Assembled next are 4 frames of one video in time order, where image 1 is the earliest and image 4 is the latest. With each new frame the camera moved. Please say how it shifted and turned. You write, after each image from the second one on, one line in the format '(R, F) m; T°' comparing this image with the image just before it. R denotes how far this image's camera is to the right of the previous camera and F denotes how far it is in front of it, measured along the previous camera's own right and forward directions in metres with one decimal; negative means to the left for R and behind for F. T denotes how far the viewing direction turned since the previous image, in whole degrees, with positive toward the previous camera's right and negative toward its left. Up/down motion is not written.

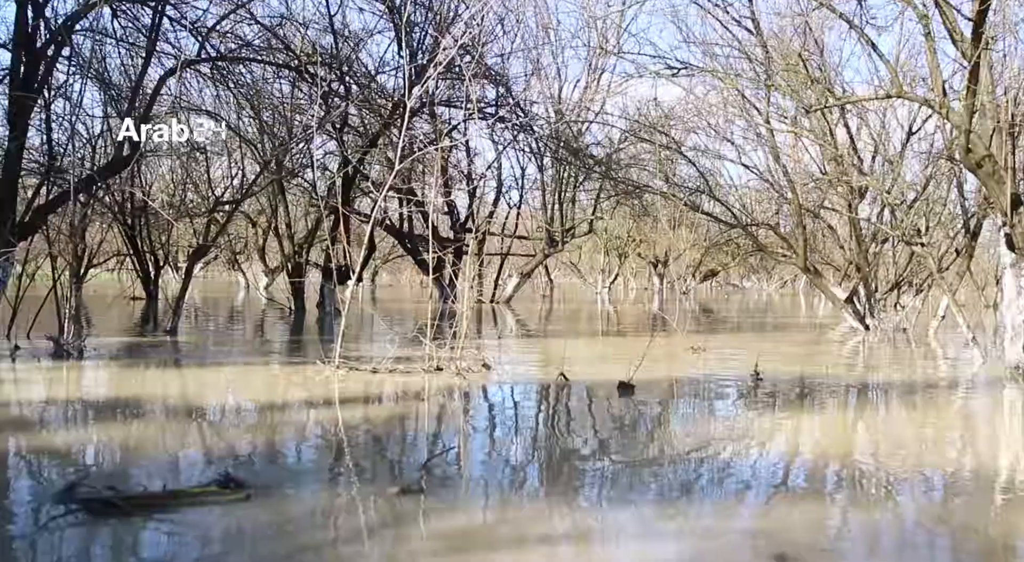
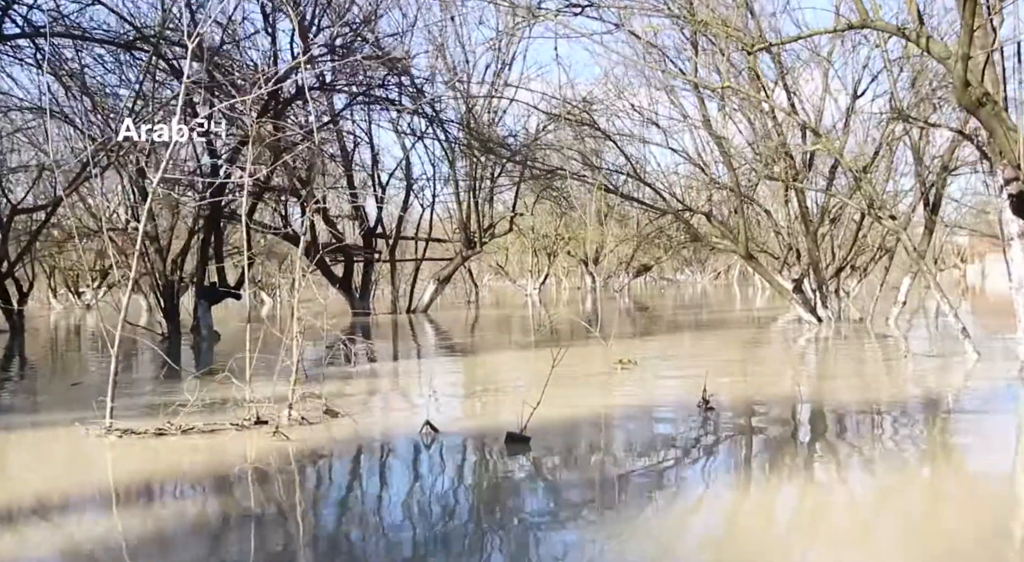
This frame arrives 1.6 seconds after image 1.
(+0.3, +1.7) m; +3°
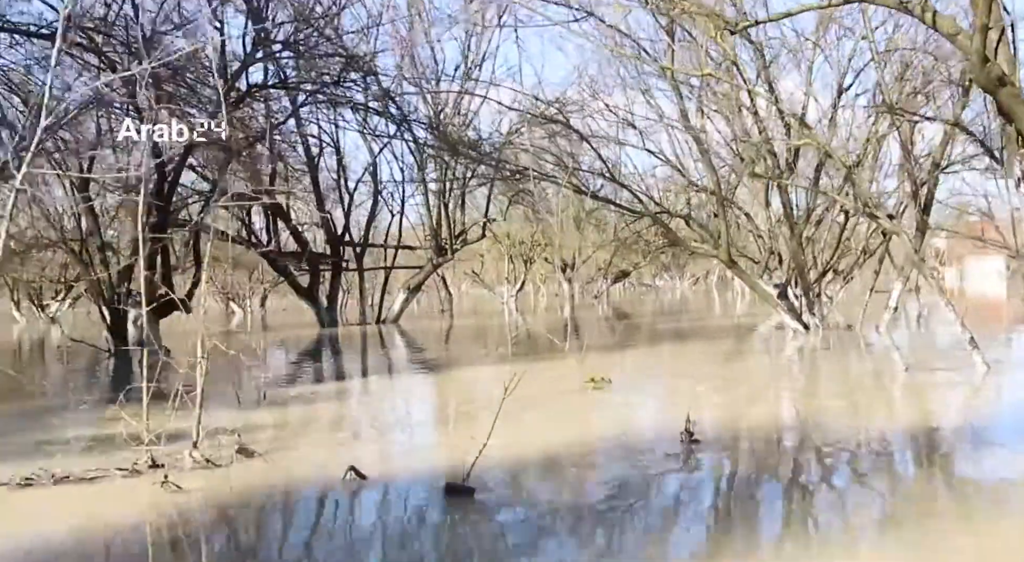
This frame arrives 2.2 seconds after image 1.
(+0.1, +0.7) m; +1°
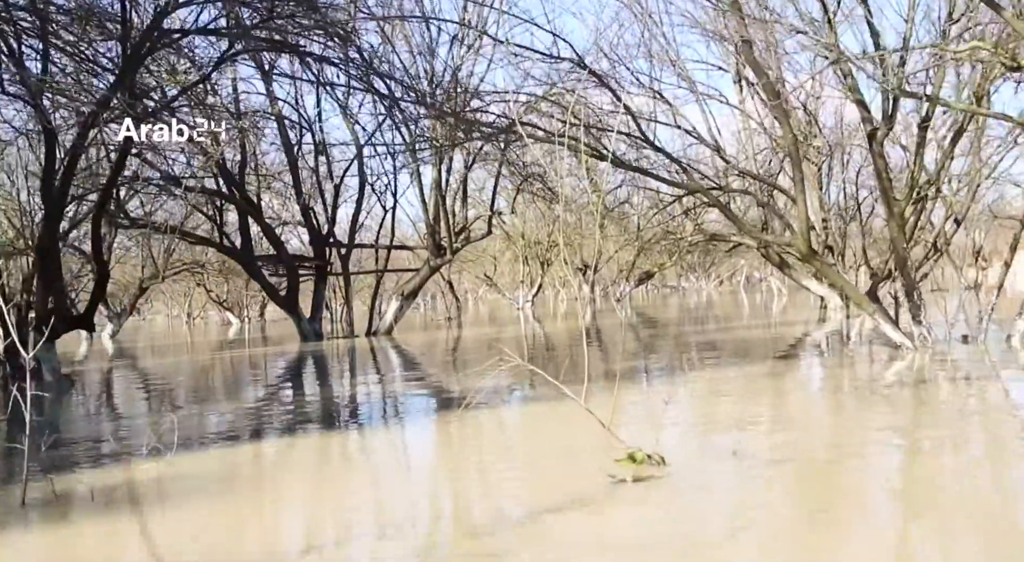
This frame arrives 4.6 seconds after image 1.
(+0.1, +2.7) m; -1°
